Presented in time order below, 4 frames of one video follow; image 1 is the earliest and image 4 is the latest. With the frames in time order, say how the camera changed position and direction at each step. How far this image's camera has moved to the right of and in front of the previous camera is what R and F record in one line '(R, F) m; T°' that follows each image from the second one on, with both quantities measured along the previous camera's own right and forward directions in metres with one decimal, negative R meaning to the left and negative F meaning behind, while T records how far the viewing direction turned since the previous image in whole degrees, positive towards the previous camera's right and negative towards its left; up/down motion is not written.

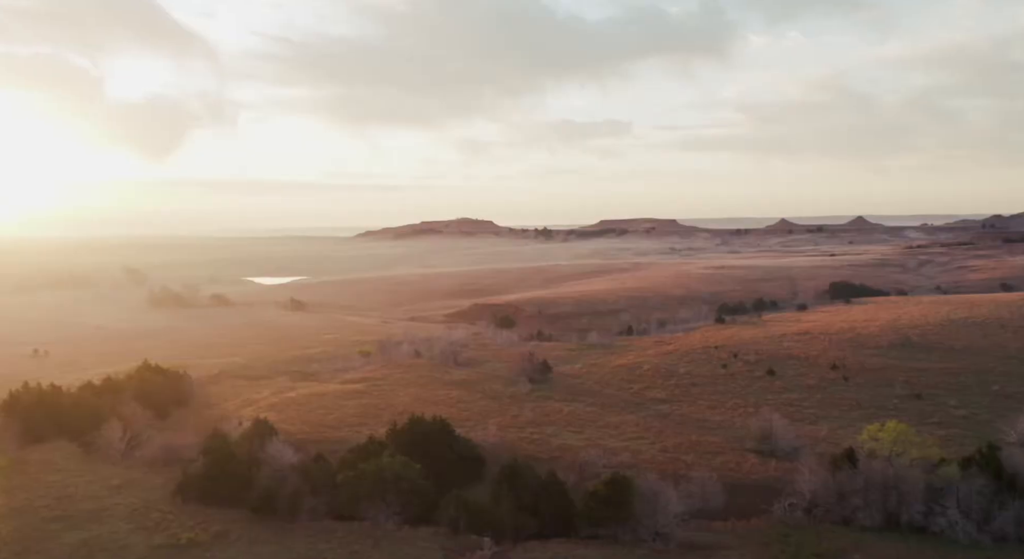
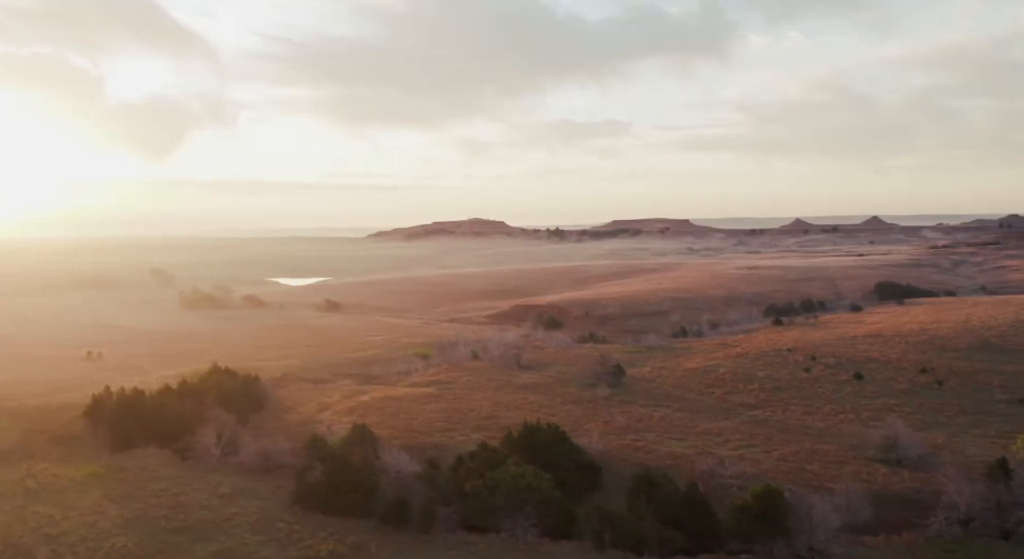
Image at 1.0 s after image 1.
(-2.2, +0.5) m; -1°
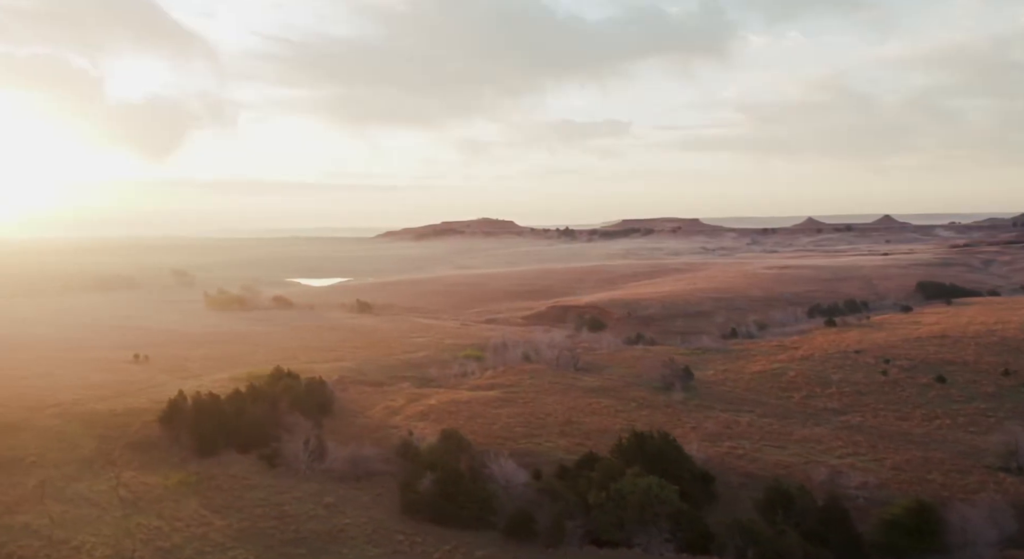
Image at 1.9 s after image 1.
(-2.0, +0.5) m; 0°
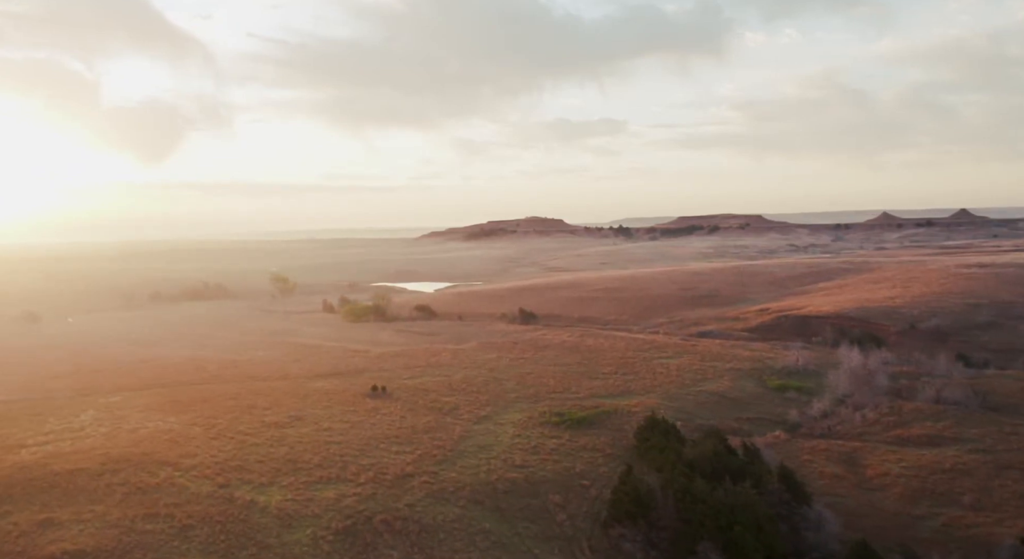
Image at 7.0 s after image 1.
(-10.3, +6.4) m; -3°
